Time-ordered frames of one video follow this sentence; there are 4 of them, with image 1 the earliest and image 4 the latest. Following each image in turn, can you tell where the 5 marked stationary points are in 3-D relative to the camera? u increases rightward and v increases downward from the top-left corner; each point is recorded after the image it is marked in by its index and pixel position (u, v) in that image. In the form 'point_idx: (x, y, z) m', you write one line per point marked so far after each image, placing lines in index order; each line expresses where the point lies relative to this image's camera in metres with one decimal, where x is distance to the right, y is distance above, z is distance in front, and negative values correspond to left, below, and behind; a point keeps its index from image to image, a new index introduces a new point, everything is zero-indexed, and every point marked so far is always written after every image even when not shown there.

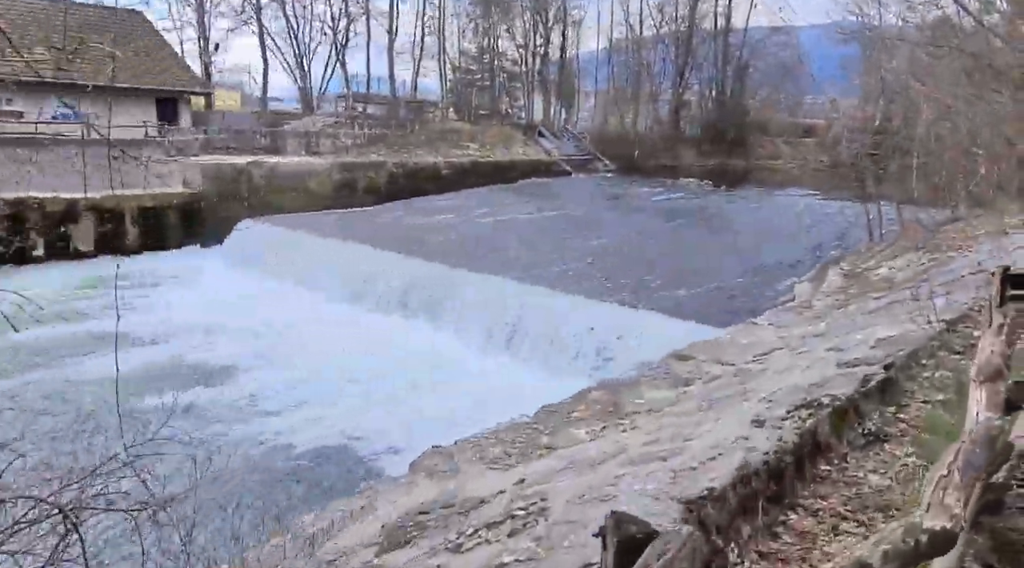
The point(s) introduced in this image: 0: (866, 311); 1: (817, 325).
0: (+2.2, -0.2, +5.3) m
1: (+1.9, -0.3, +5.3) m
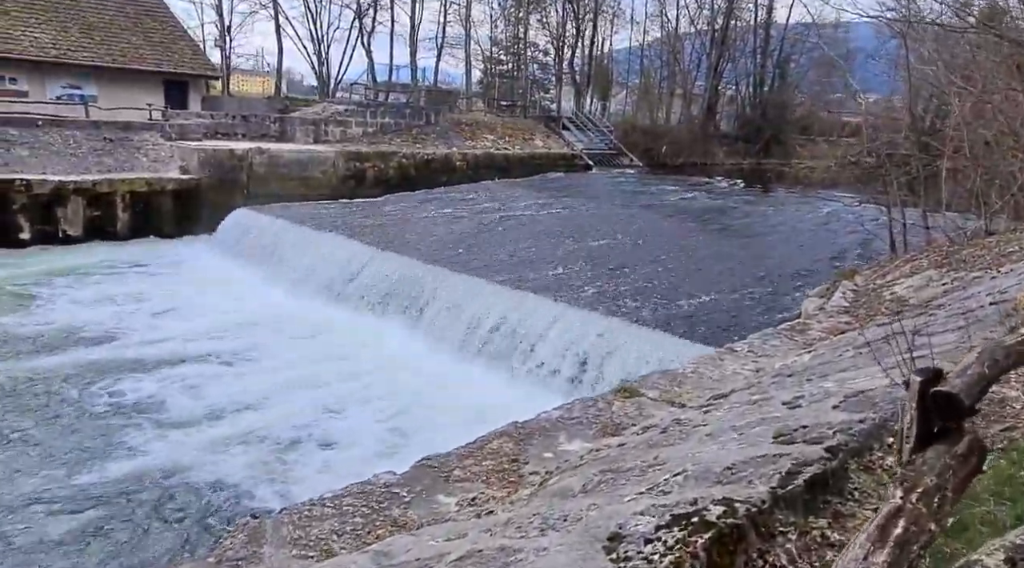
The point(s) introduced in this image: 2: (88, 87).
0: (+1.8, -0.3, +4.4) m
1: (+1.5, -0.4, +4.5) m
2: (-8.4, +3.9, +16.8) m
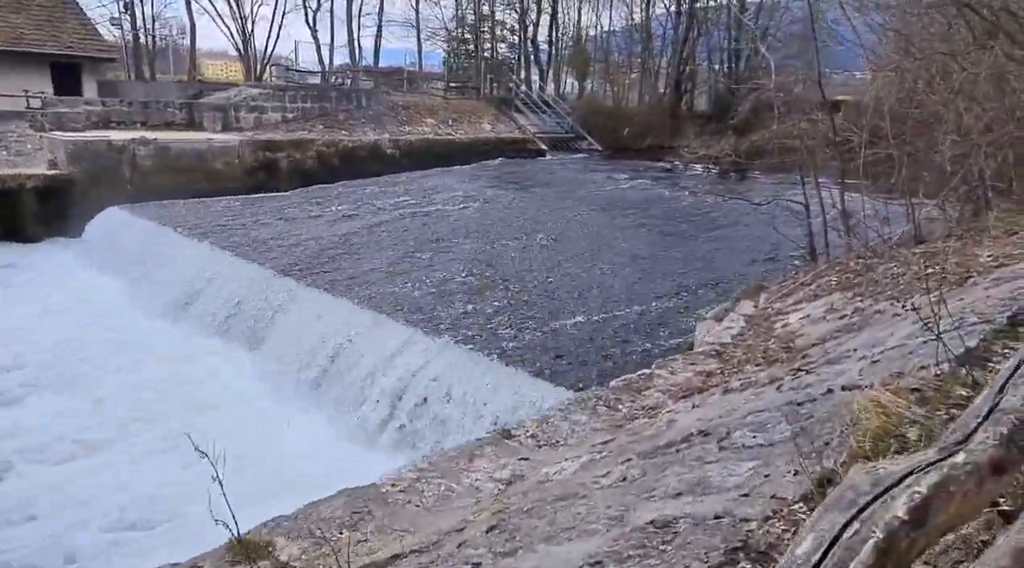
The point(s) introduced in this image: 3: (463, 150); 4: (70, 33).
0: (+0.4, -0.6, +2.8) m
1: (+0.2, -0.6, +2.9) m
2: (-9.8, +3.8, +15.2) m
3: (-1.1, +3.2, +19.8) m
4: (-8.6, +4.9, +16.7) m
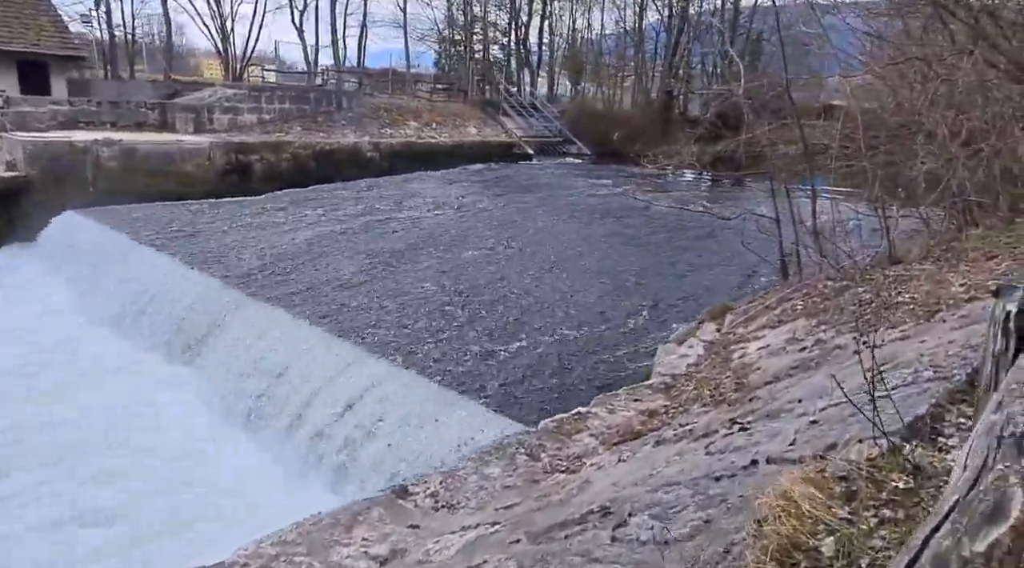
0: (+0.1, -0.7, +2.4) m
1: (-0.2, -0.8, +2.5) m
2: (-10.2, +3.7, +14.7) m
3: (-1.5, +3.0, +19.4) m
4: (-9.0, +4.8, +16.2) m
